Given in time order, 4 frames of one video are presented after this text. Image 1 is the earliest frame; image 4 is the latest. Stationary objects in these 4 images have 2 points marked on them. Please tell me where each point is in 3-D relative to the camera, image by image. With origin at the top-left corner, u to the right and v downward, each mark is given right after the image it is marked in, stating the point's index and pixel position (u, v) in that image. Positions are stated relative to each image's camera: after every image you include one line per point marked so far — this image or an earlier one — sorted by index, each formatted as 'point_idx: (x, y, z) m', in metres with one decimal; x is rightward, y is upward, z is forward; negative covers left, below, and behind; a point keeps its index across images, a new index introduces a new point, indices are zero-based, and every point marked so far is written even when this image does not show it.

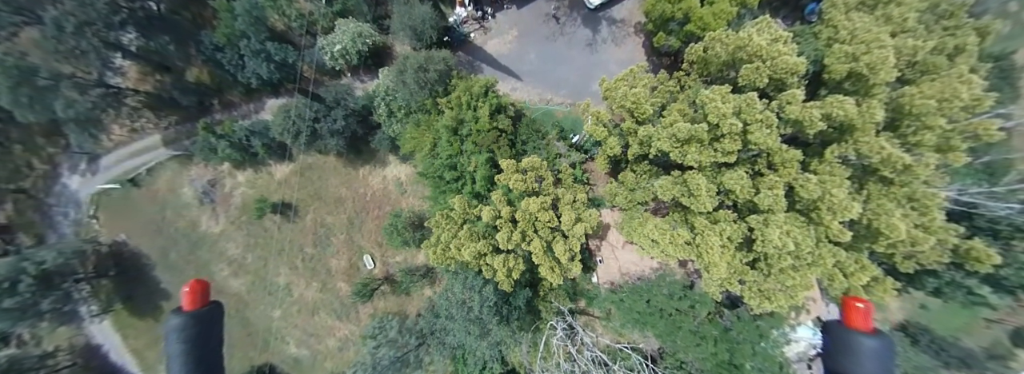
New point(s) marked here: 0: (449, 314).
0: (-3.5, -6.8, +17.3) m
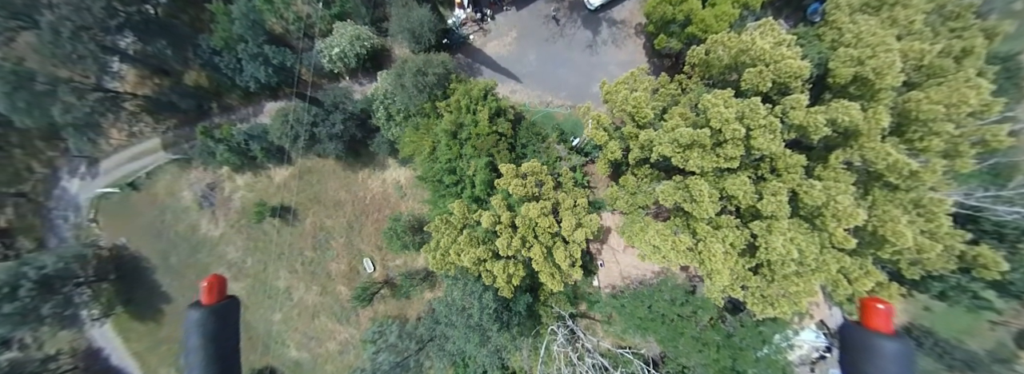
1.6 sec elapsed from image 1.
0: (-3.4, -7.1, +17.2) m
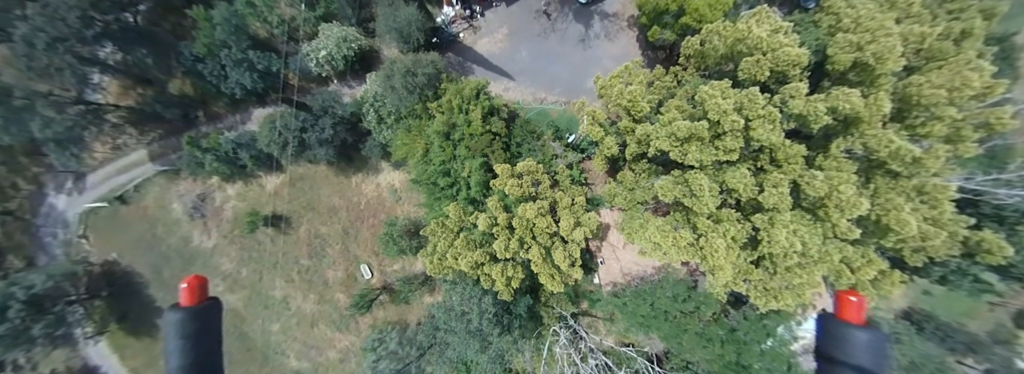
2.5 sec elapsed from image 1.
0: (-3.4, -7.2, +16.9) m
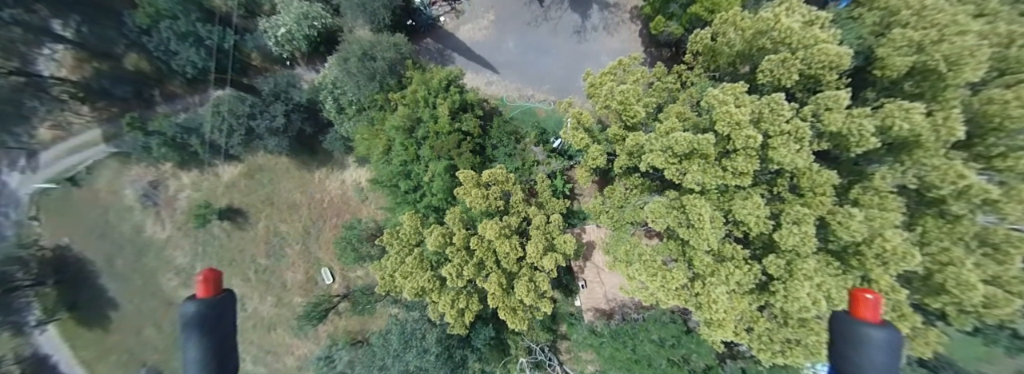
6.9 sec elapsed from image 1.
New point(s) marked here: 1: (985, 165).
0: (-5.1, -7.4, +14.8) m
1: (+12.3, +0.6, +8.7) m
